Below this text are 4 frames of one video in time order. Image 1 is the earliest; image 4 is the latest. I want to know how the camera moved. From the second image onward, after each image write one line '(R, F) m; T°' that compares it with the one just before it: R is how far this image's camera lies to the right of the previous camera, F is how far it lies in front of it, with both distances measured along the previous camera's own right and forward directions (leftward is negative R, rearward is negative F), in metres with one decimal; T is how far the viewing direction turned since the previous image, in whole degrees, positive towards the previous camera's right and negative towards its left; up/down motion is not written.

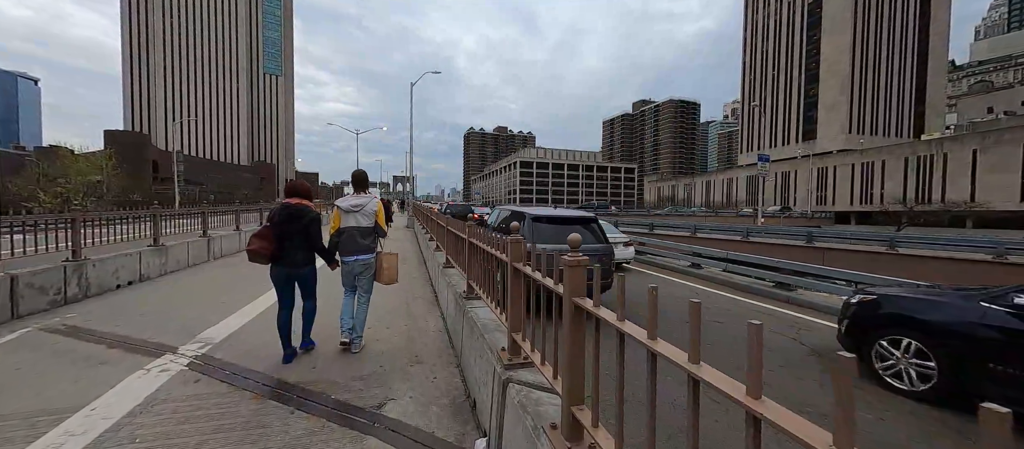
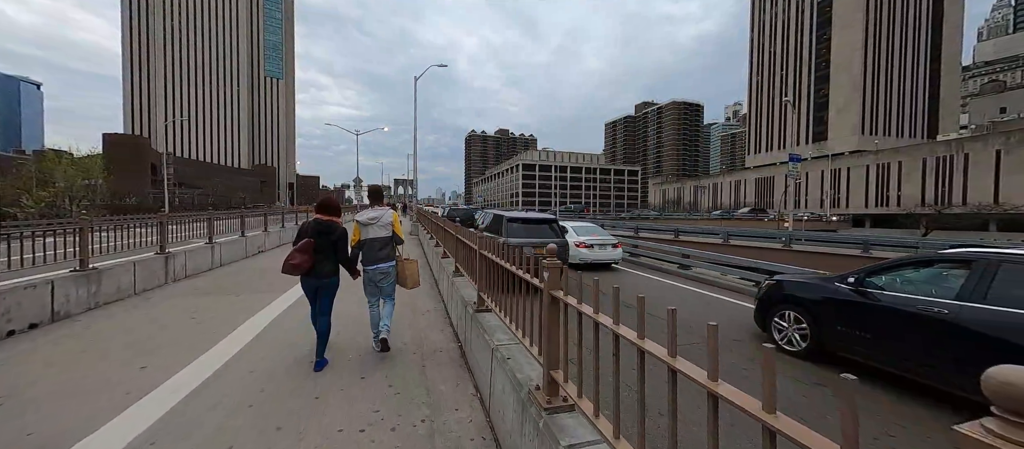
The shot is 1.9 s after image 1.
(-0.2, +0.6) m; 0°
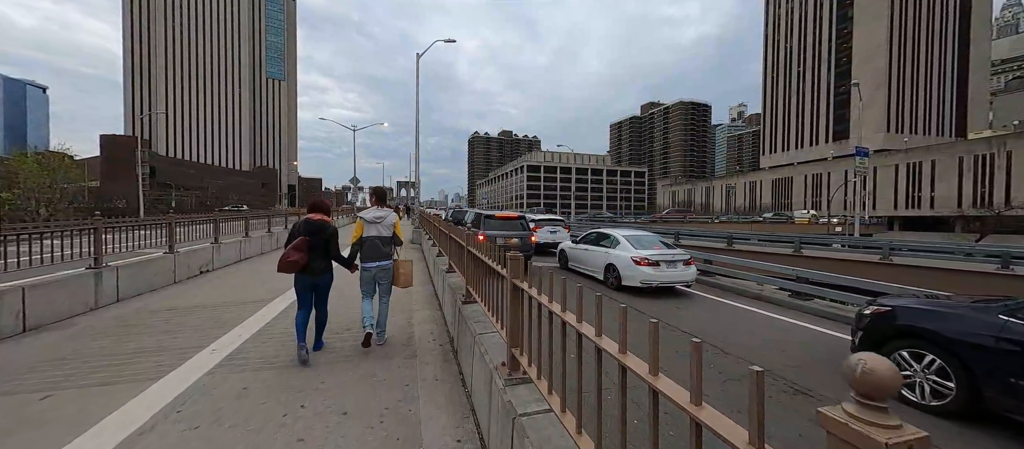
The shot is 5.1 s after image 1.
(-0.3, +1.0) m; 0°
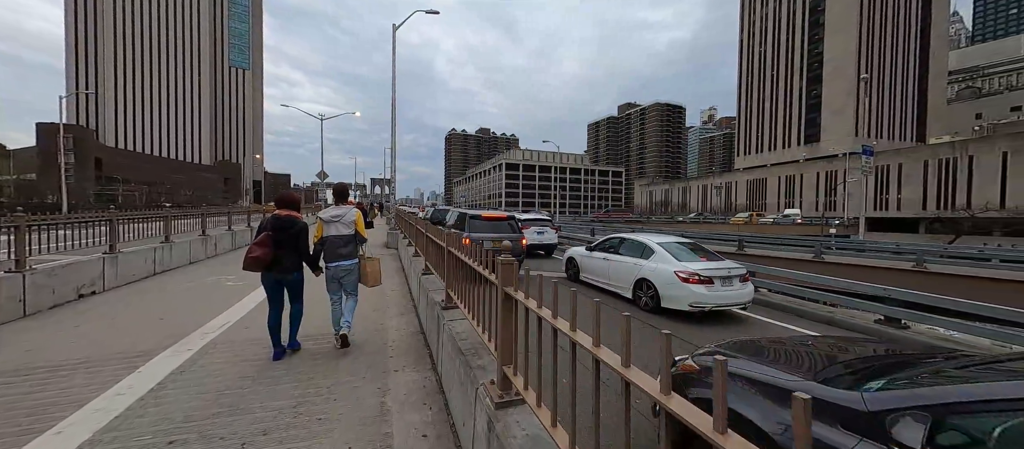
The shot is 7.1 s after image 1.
(-0.2, +0.7) m; +4°
